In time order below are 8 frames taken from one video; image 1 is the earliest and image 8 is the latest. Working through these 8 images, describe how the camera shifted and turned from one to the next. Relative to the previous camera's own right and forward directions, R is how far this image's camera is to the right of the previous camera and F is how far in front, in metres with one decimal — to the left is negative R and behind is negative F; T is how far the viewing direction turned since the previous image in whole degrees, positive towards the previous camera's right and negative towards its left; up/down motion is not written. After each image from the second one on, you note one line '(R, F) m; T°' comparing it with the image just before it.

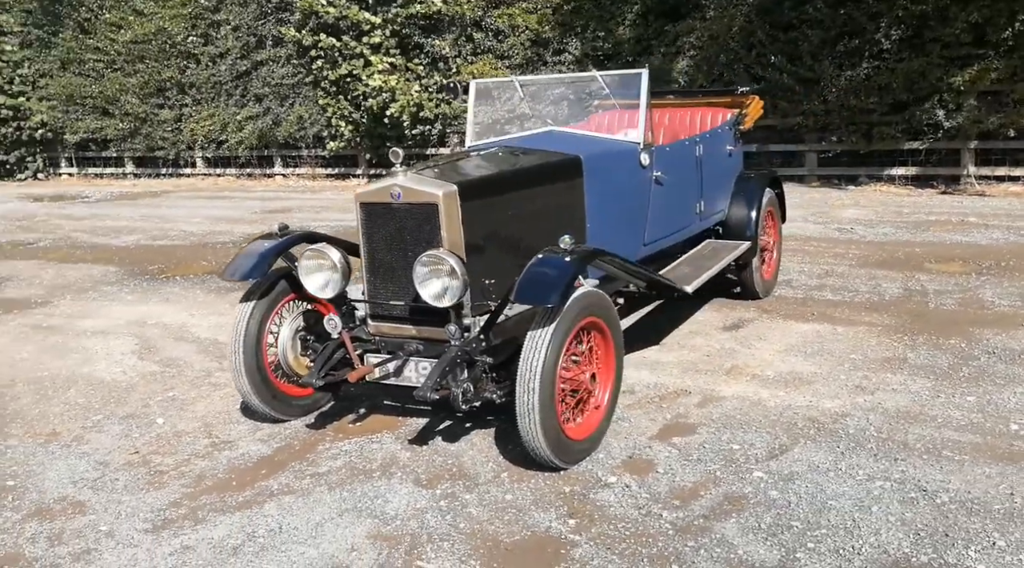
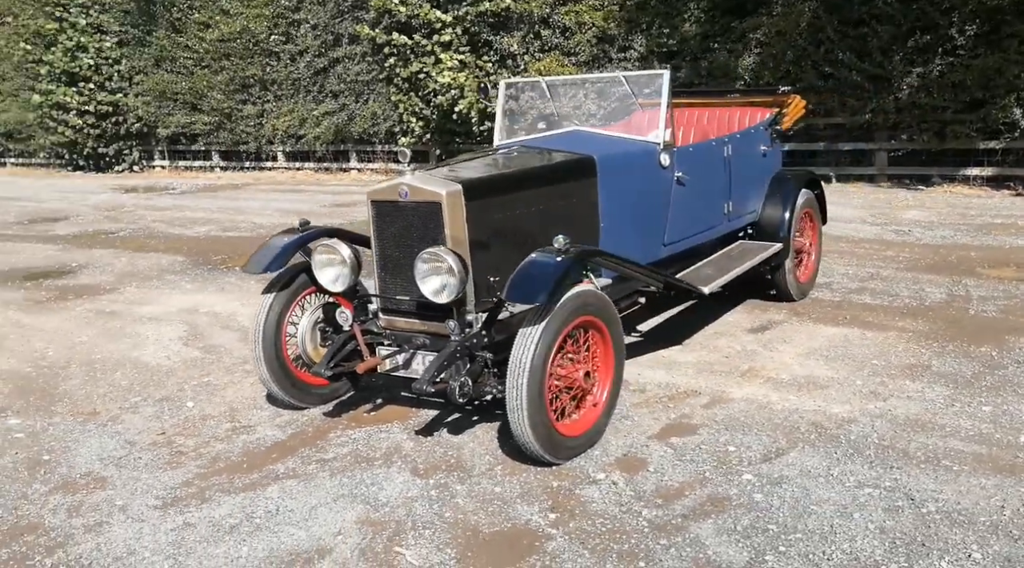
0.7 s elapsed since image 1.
(+0.4, -0.1) m; -5°
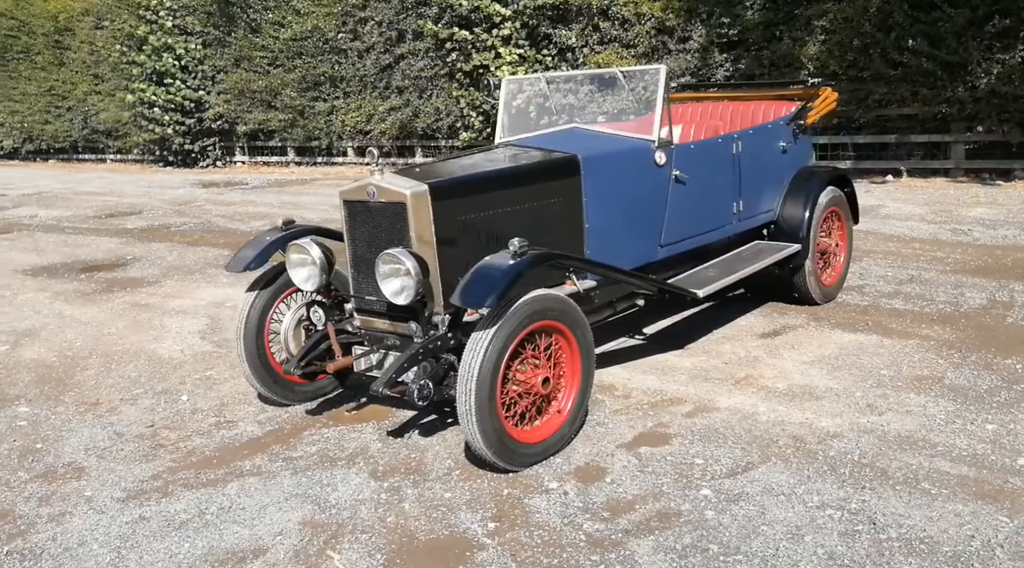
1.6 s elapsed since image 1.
(+0.6, +0.1) m; -6°
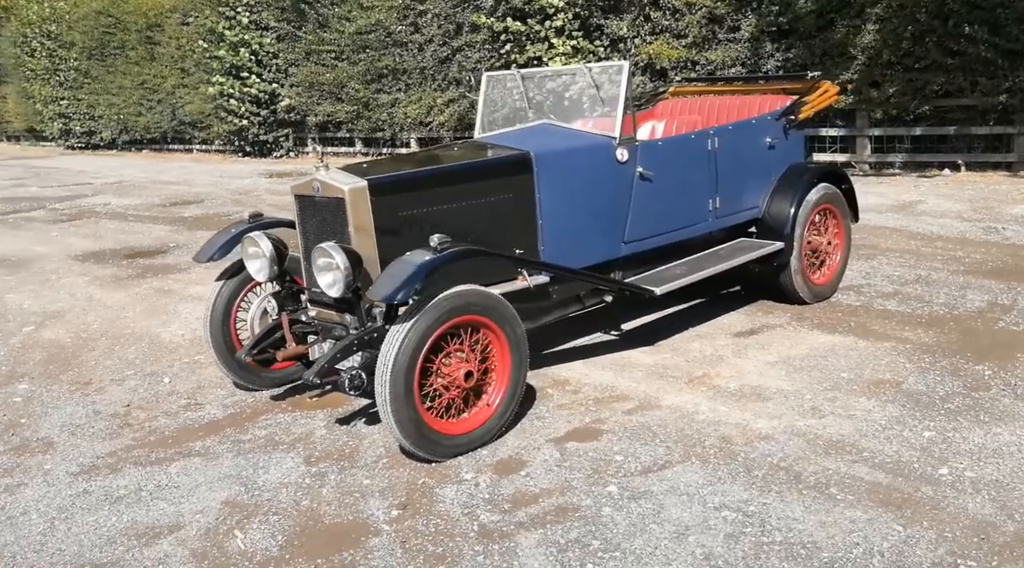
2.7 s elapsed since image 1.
(+0.7, 0.0) m; -6°
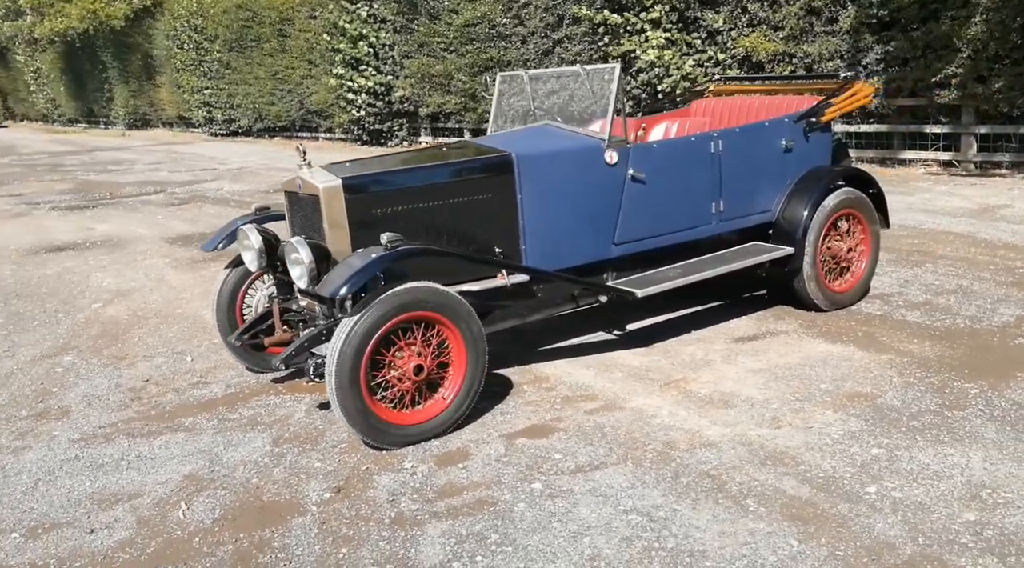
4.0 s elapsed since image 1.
(+0.8, -0.1) m; -8°
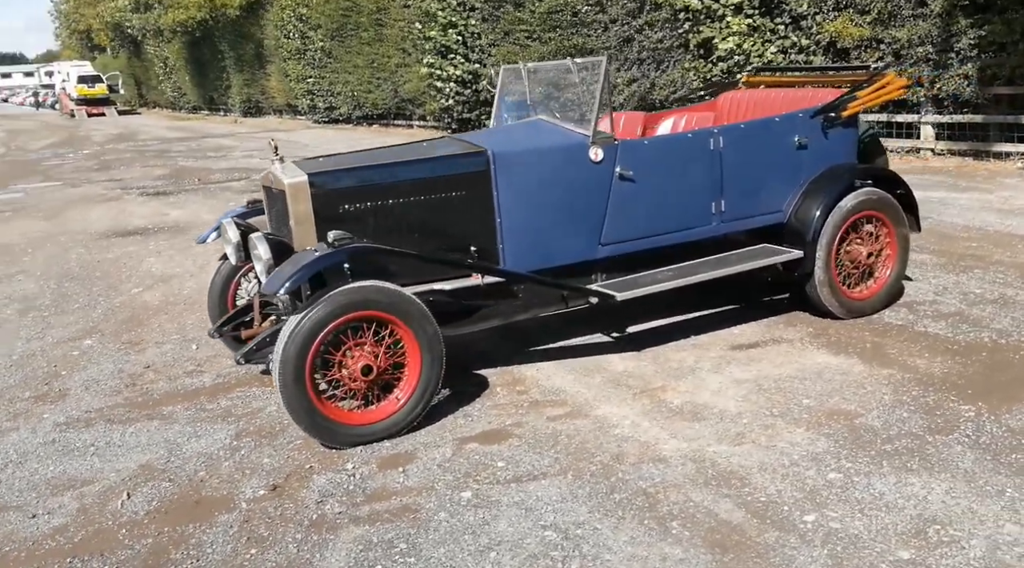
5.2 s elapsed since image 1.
(+0.7, +0.1) m; -7°
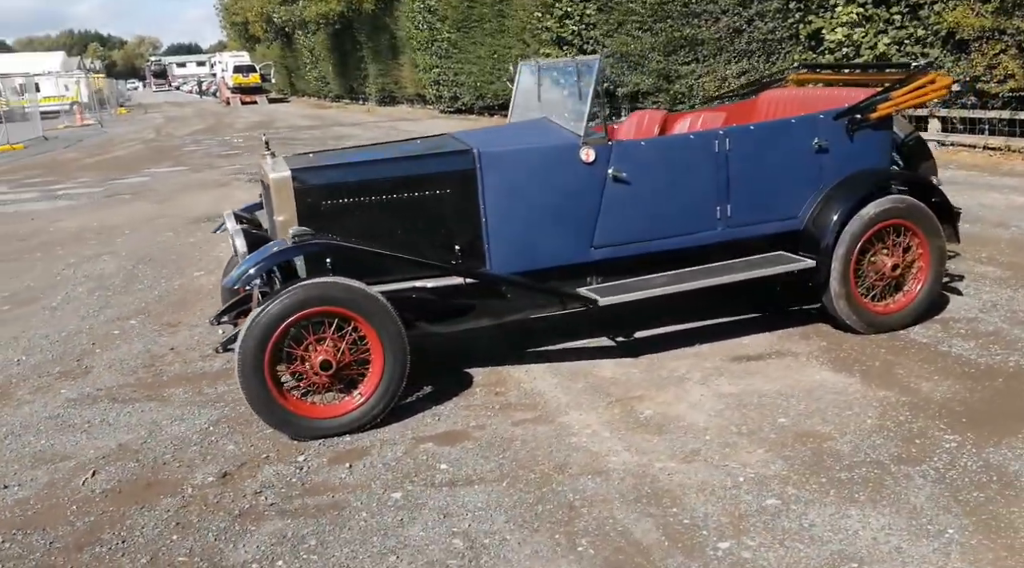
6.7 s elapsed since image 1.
(+0.7, +0.1) m; -8°
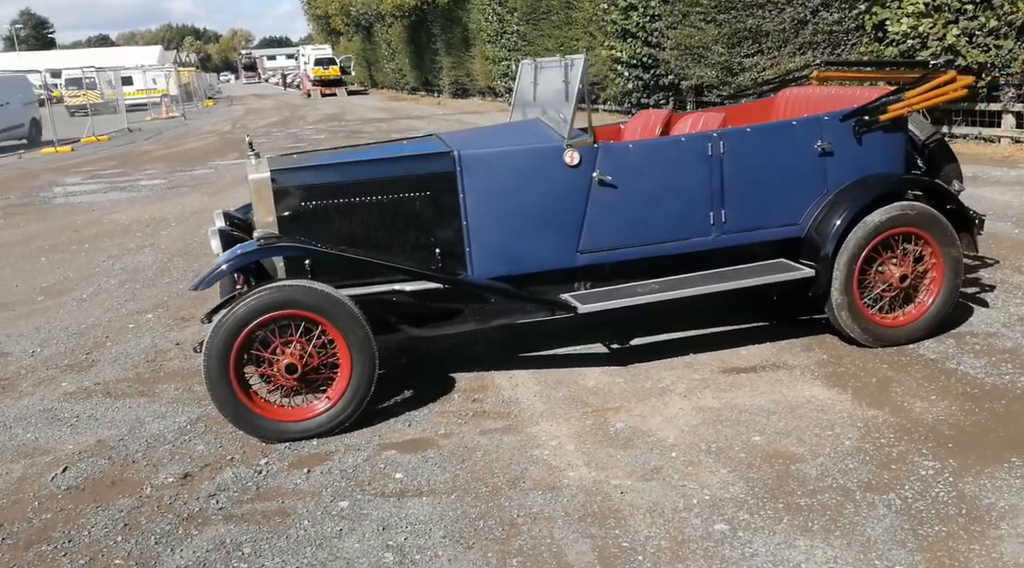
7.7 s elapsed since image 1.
(+0.5, +0.1) m; -5°
